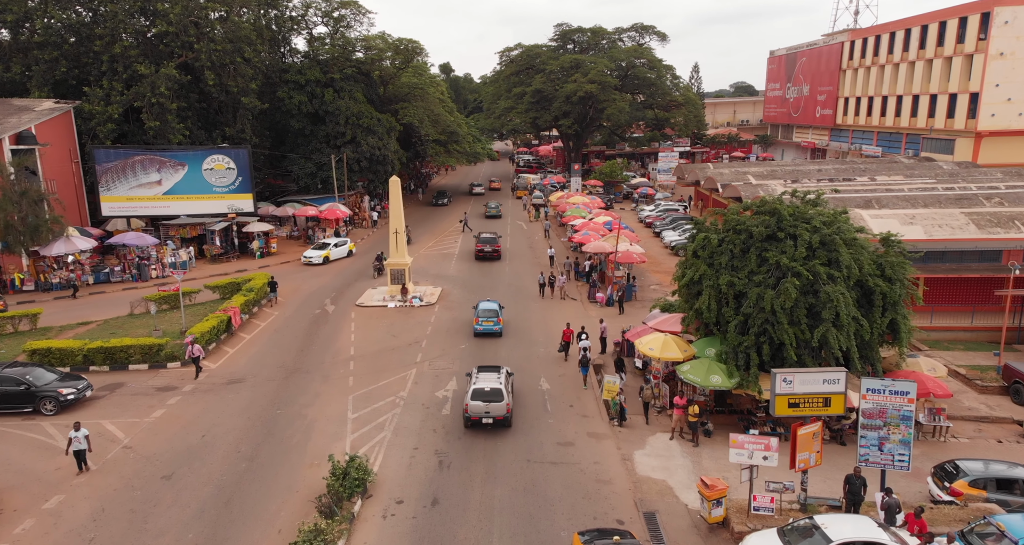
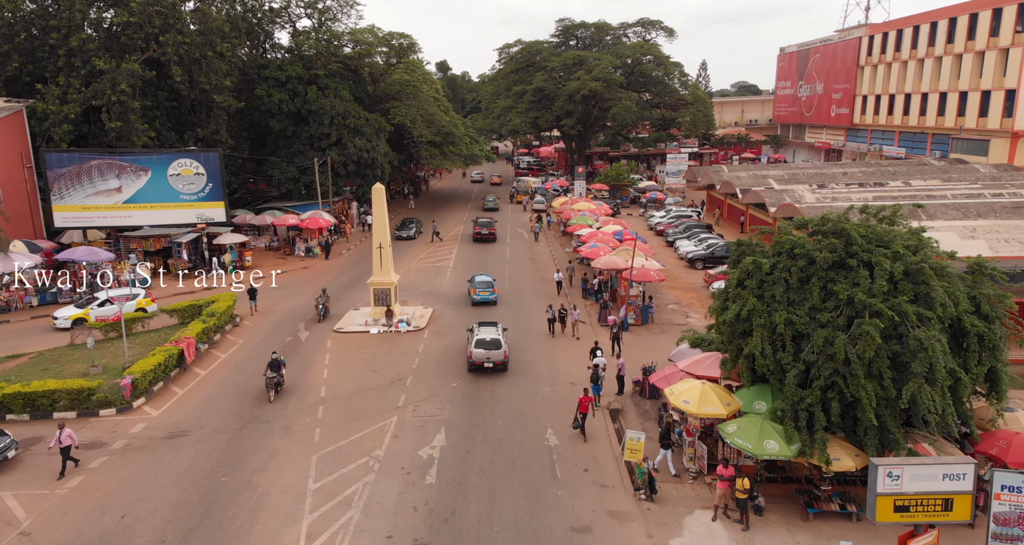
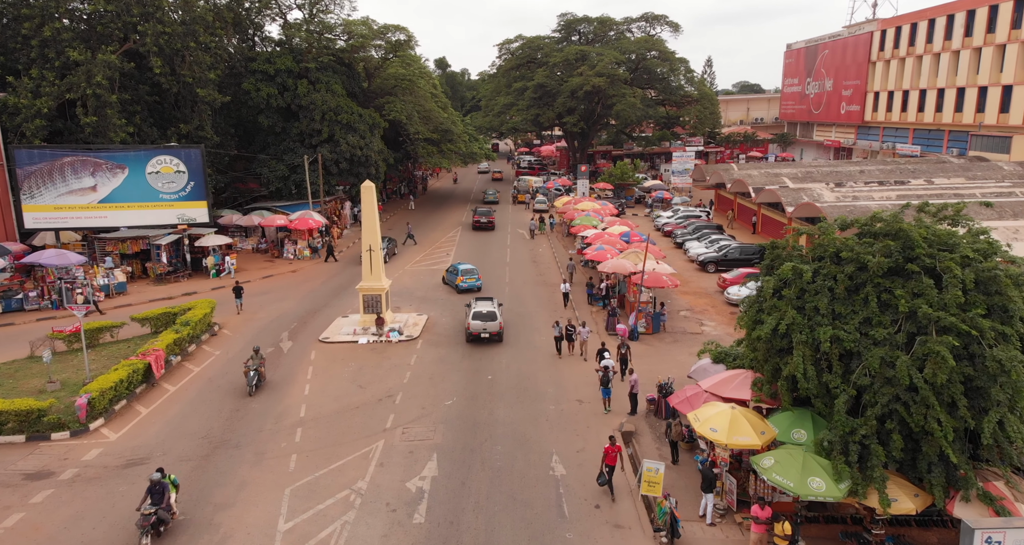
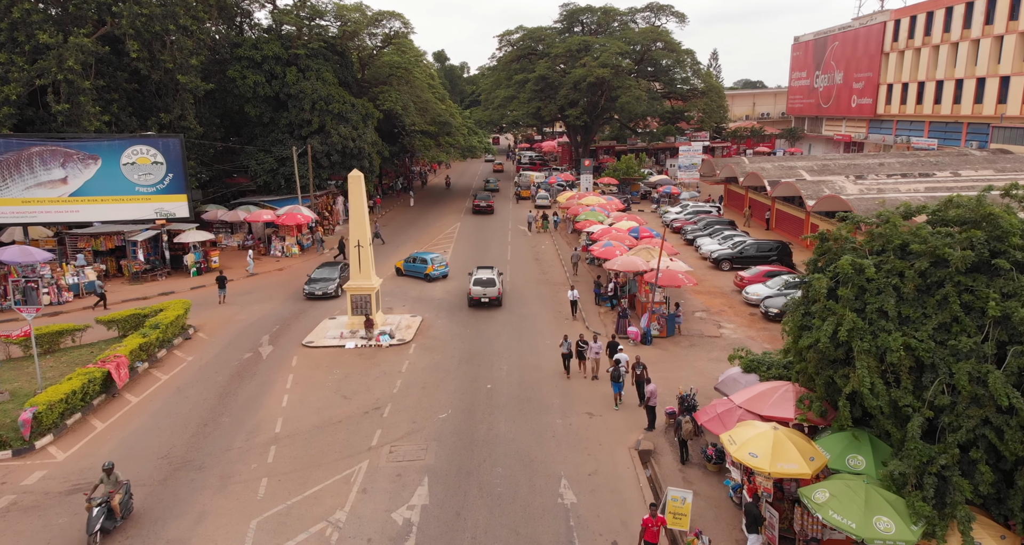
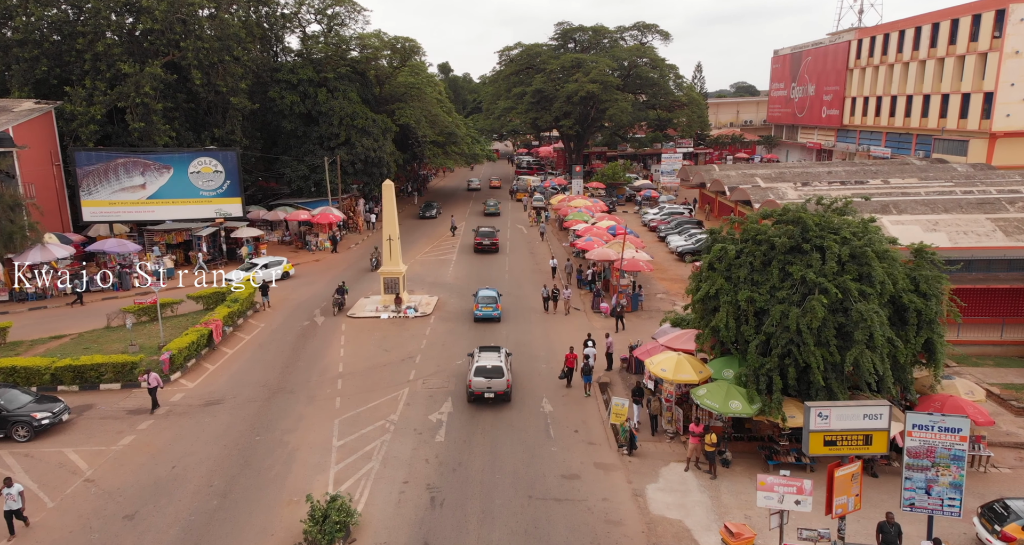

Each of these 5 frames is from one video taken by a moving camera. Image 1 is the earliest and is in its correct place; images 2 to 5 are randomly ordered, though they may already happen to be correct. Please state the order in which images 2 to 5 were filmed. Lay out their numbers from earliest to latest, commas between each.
5, 2, 3, 4
